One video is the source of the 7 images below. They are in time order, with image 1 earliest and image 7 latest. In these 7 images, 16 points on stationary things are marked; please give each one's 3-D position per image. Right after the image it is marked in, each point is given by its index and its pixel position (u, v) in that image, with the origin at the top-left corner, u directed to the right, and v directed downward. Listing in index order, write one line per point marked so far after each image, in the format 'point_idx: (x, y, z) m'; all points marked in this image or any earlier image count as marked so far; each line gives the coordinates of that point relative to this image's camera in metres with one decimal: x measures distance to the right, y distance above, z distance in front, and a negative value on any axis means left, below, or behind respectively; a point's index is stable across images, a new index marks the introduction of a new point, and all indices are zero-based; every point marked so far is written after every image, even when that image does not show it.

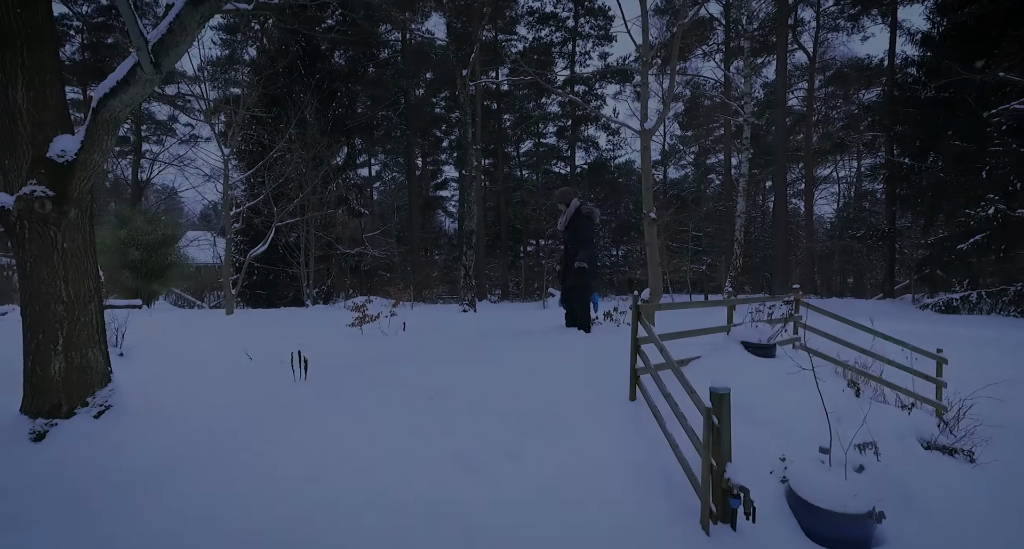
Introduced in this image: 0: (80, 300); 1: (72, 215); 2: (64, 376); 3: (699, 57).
0: (-2.6, -0.2, +3.4) m
1: (-2.6, +0.4, +3.3) m
2: (-2.7, -0.6, +3.3) m
3: (+5.5, +6.0, +15.5) m
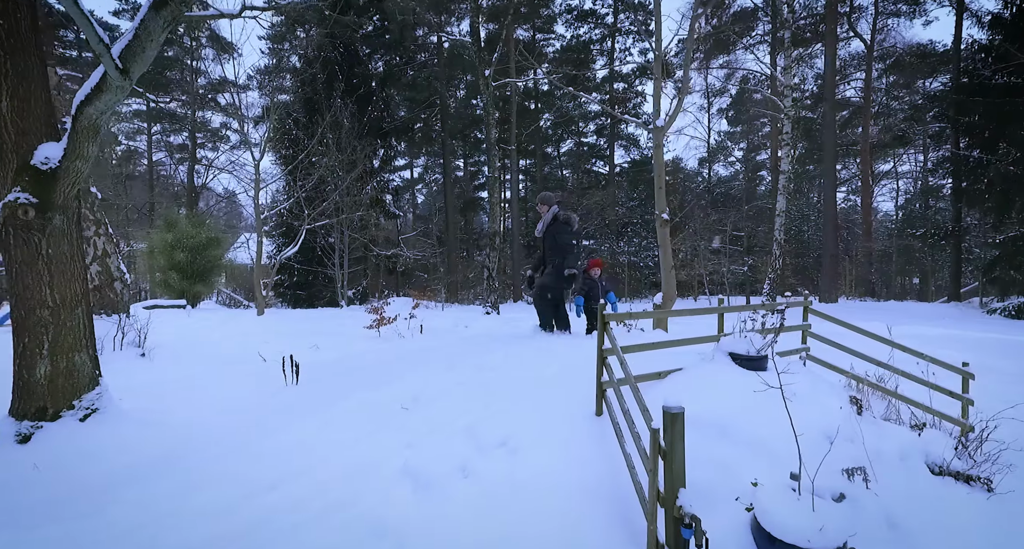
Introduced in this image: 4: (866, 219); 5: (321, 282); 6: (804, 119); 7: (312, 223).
0: (-2.8, -0.2, +3.5) m
1: (-2.8, +0.3, +3.4) m
2: (-2.8, -0.7, +3.4) m
3: (+6.3, +6.0, +14.8) m
4: (+11.8, +1.8, +18.5) m
5: (-6.1, -0.3, +17.8) m
6: (+9.9, +5.3, +18.8) m
7: (-5.5, +1.4, +15.4) m
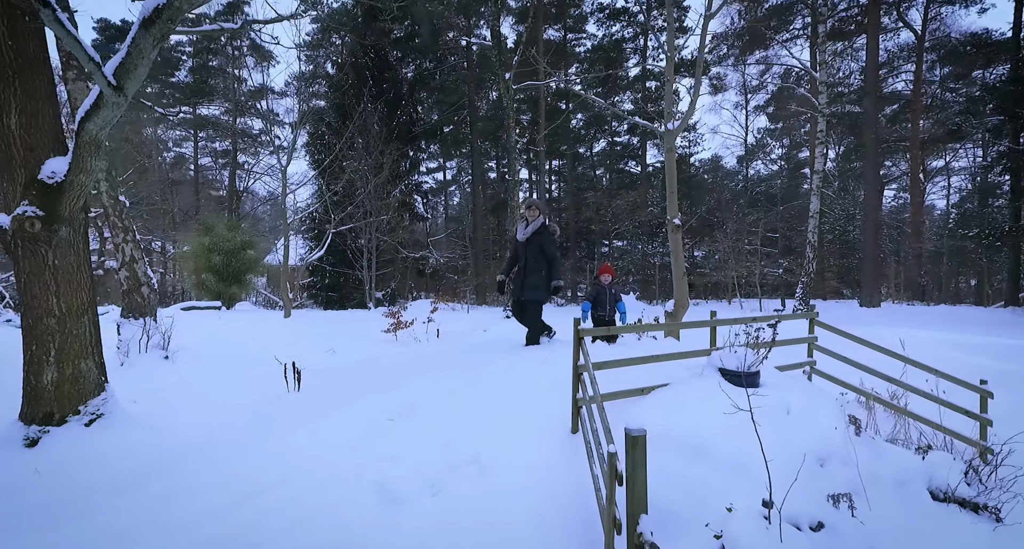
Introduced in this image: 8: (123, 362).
0: (-2.8, -0.3, +3.6) m
1: (-2.9, +0.3, +3.6) m
2: (-2.9, -0.7, +3.6) m
3: (+7.0, +5.9, +14.3) m
4: (+12.7, +1.7, +17.7) m
5: (-5.2, -0.3, +18.1) m
6: (+10.8, +5.2, +18.1) m
7: (-4.8, +1.3, +15.7) m
8: (-4.1, -0.9, +6.0) m
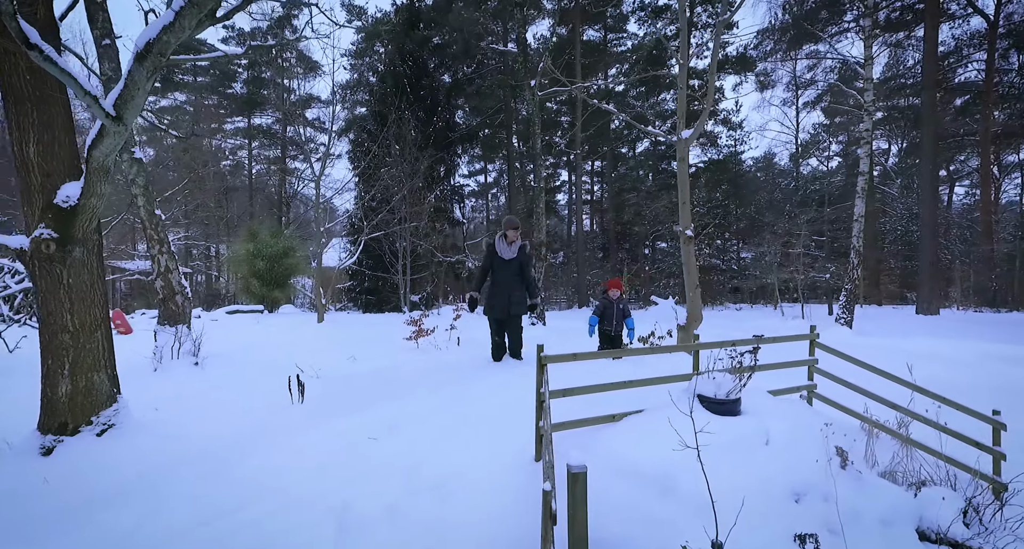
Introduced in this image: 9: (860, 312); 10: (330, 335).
0: (-2.9, -0.4, +3.8) m
1: (-3.0, +0.1, +3.8) m
2: (-3.0, -0.8, +3.8) m
3: (+7.7, +5.8, +13.7) m
4: (+13.8, +1.6, +16.5) m
5: (-4.1, -0.5, +18.5) m
6: (+11.9, +5.0, +17.1) m
7: (-3.8, +1.2, +16.1) m
8: (-4.0, -1.1, +6.3) m
9: (+9.1, -1.0, +14.9) m
10: (-2.9, -0.9, +8.7) m
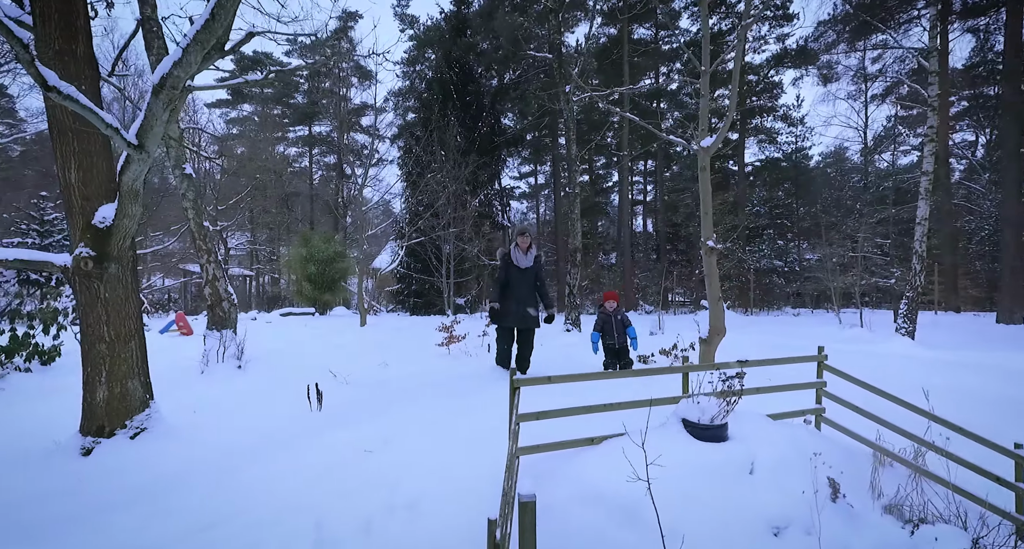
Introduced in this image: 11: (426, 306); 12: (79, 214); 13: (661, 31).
0: (-2.9, -0.5, +4.2) m
1: (-2.9, 0.0, +4.1) m
2: (-3.0, -0.9, +4.1) m
3: (+8.7, +5.7, +12.9) m
4: (+15.0, +1.5, +15.1) m
5: (-2.6, -0.6, +18.8) m
6: (+13.2, +4.9, +15.9) m
7: (-2.6, +1.1, +16.4) m
8: (-3.7, -1.2, +6.8) m
9: (+10.1, -1.1, +13.9) m
10: (-2.4, -1.1, +9.0) m
11: (-2.9, -1.1, +19.0) m
12: (-3.1, +0.4, +4.0) m
13: (+5.0, +8.3, +19.3) m
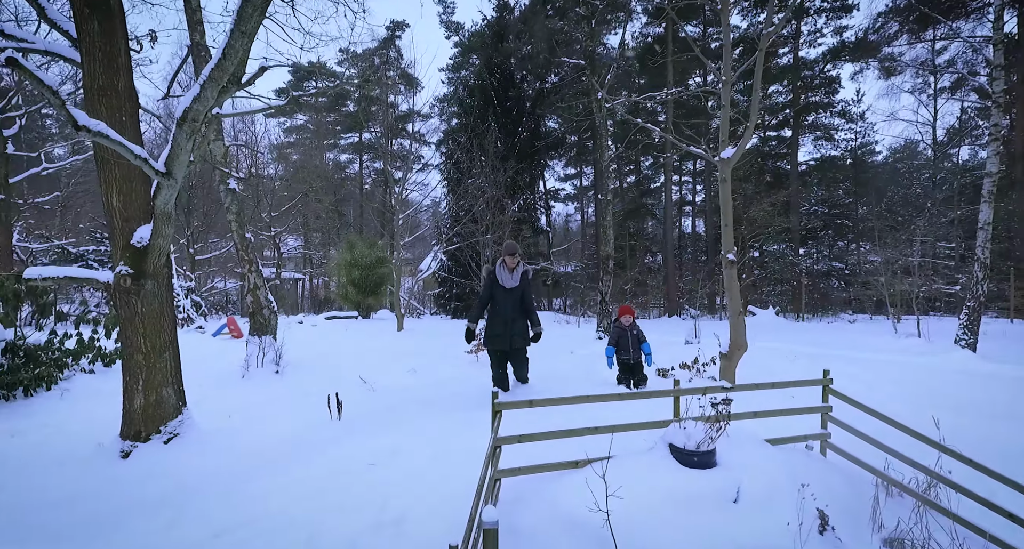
0: (-2.9, -0.6, +4.5) m
1: (-2.9, -0.1, +4.5) m
2: (-2.9, -1.1, +4.5) m
3: (+9.5, +5.5, +12.2) m
4: (+16.0, +1.3, +13.8) m
5: (-1.2, -0.7, +19.1) m
6: (+14.3, +4.8, +14.7) m
7: (-1.4, +0.9, +16.7) m
8: (-3.5, -1.3, +7.1) m
9: (+11.0, -1.3, +13.1) m
10: (-1.9, -1.2, +9.3) m
11: (-1.5, -1.2, +19.3) m
12: (-3.1, +0.3, +4.4) m
13: (+6.3, +8.2, +18.8) m
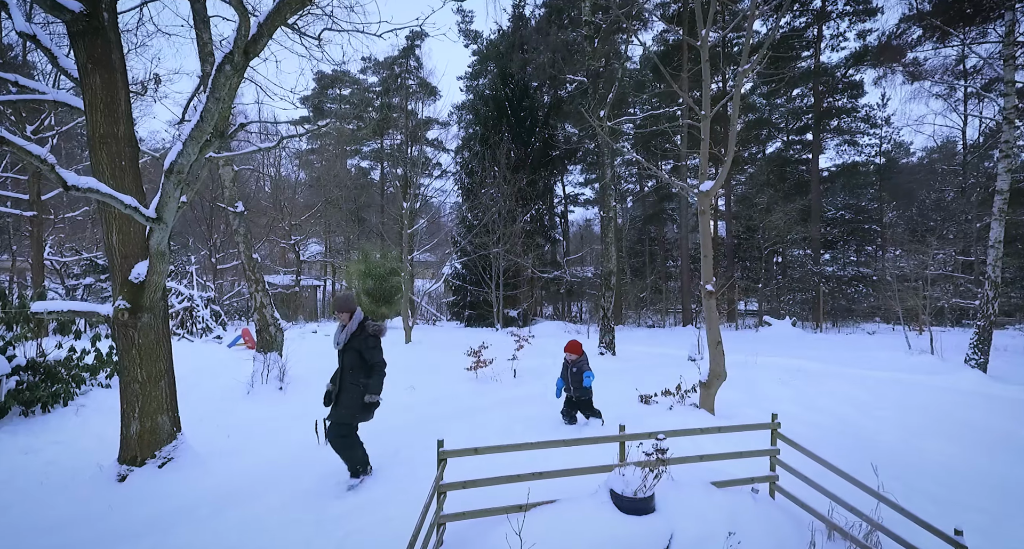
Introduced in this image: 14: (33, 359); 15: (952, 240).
0: (-3.1, -0.9, +4.8) m
1: (-3.1, -0.4, +4.7) m
2: (-3.2, -1.4, +4.8) m
3: (+9.6, +5.2, +11.9) m
4: (+16.1, +1.0, +13.2) m
5: (-0.8, -1.0, +19.3) m
6: (+14.5, +4.4, +14.2) m
7: (-1.1, +0.6, +16.9) m
8: (-3.6, -1.6, +7.4) m
9: (+11.1, -1.6, +12.7) m
10: (-1.9, -1.5, +9.5) m
11: (-1.1, -1.5, +19.5) m
12: (-3.3, 0.0, +4.7) m
13: (+6.8, +7.9, +18.7) m
14: (-5.7, -1.0, +6.7) m
15: (+15.1, +1.3, +19.0) m
